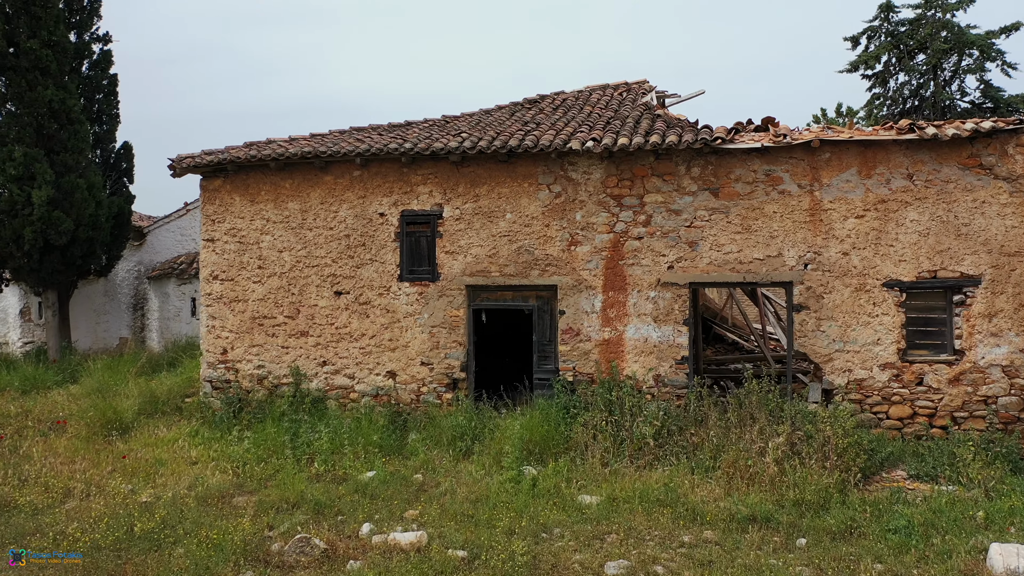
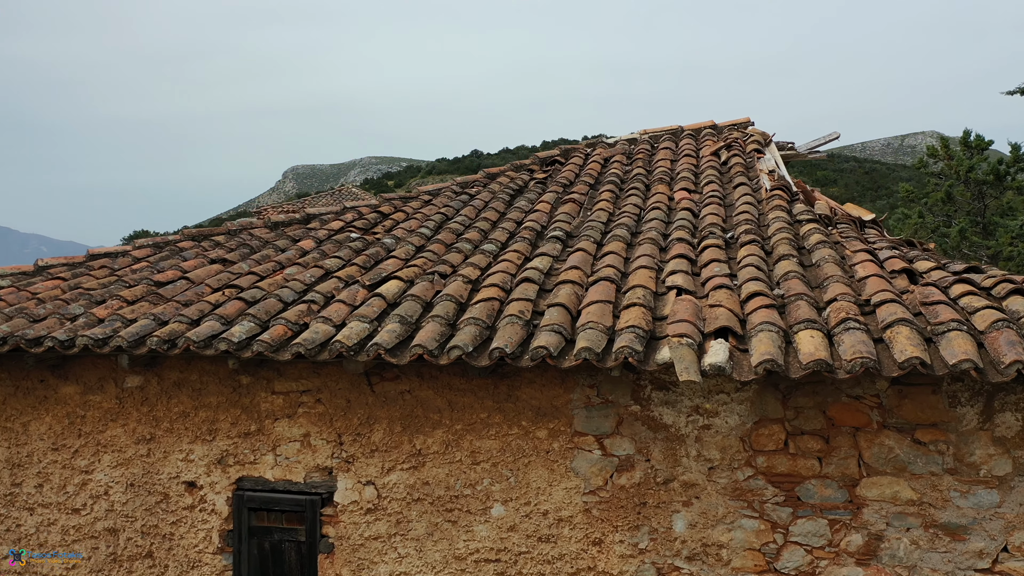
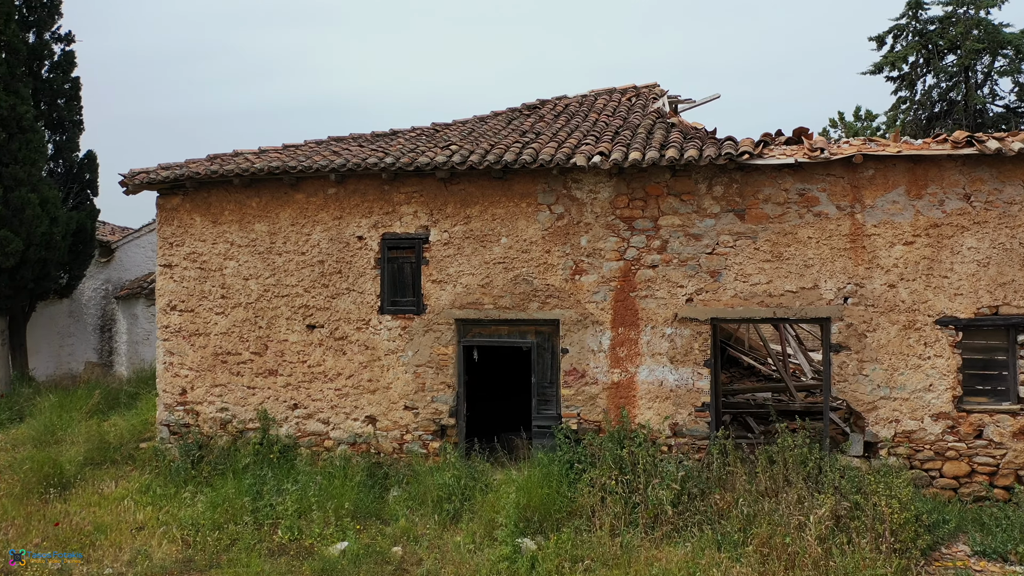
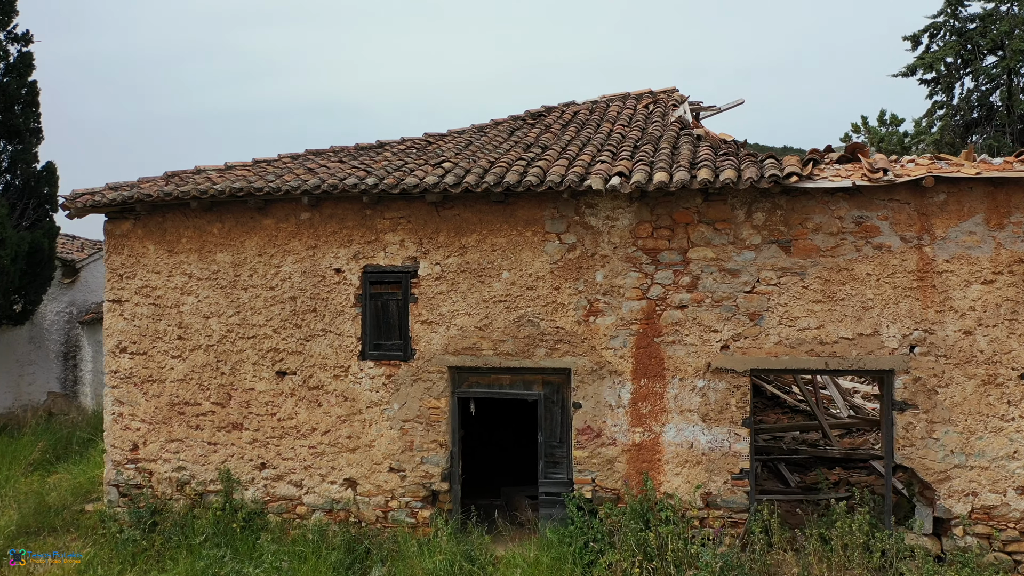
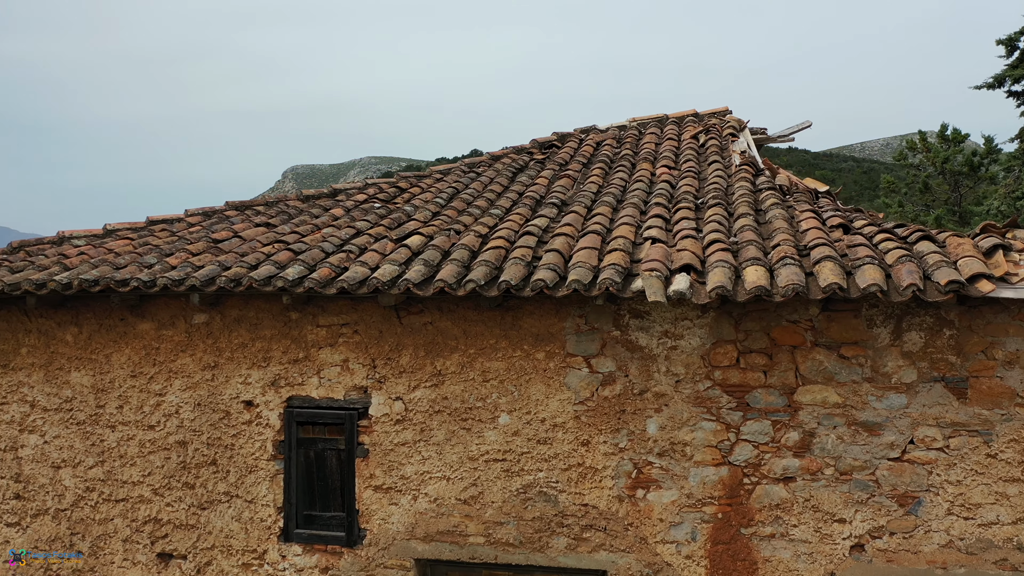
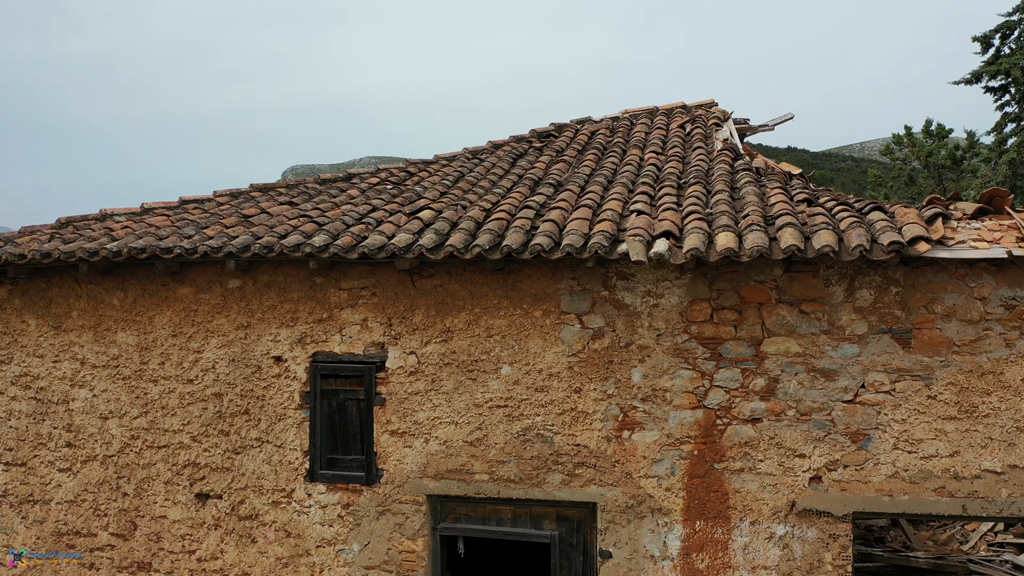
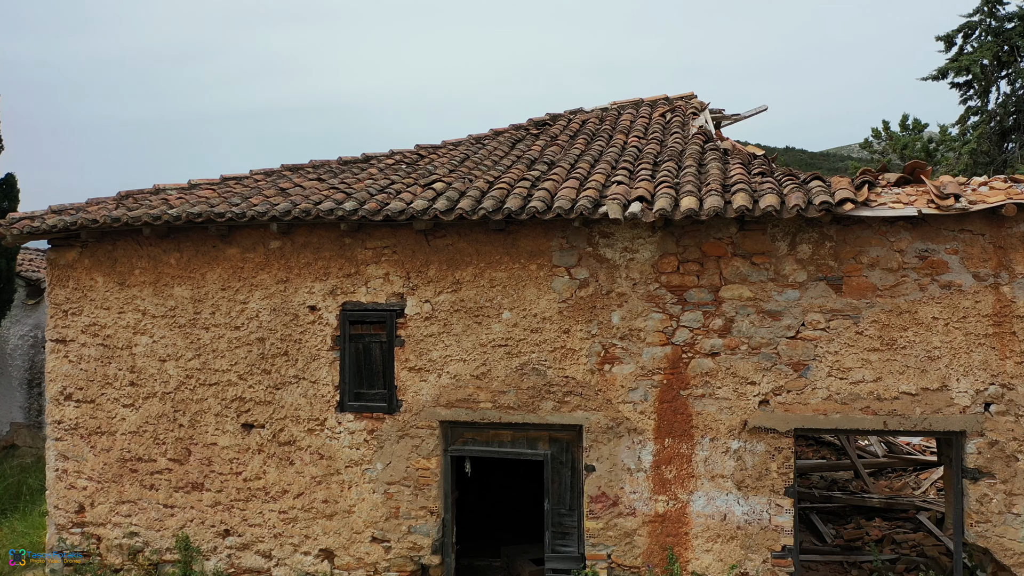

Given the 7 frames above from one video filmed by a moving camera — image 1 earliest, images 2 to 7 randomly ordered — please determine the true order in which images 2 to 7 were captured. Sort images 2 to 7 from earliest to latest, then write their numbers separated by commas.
3, 4, 7, 6, 5, 2
